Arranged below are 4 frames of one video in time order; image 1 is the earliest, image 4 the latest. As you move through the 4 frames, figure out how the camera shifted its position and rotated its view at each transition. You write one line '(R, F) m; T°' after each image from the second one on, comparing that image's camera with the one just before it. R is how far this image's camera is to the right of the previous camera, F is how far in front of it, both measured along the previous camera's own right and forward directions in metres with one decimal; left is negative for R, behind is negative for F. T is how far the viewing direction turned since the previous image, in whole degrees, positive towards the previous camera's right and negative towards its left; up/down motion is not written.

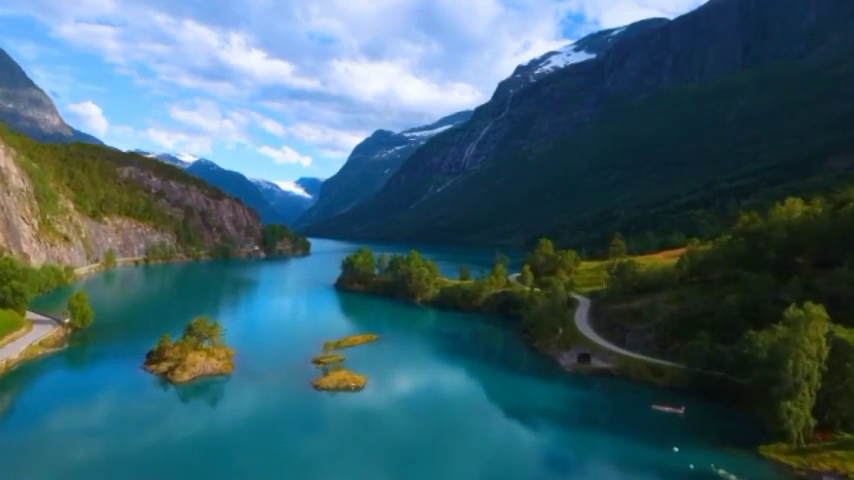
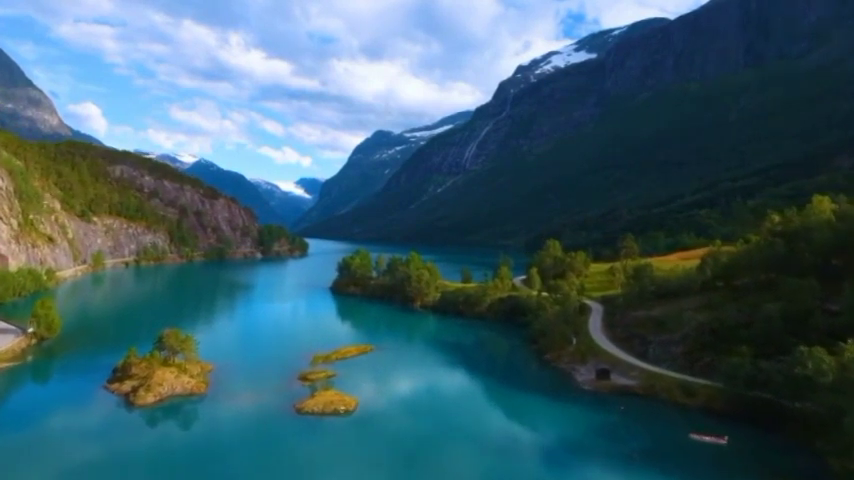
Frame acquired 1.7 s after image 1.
(0.0, +4.9) m; 0°
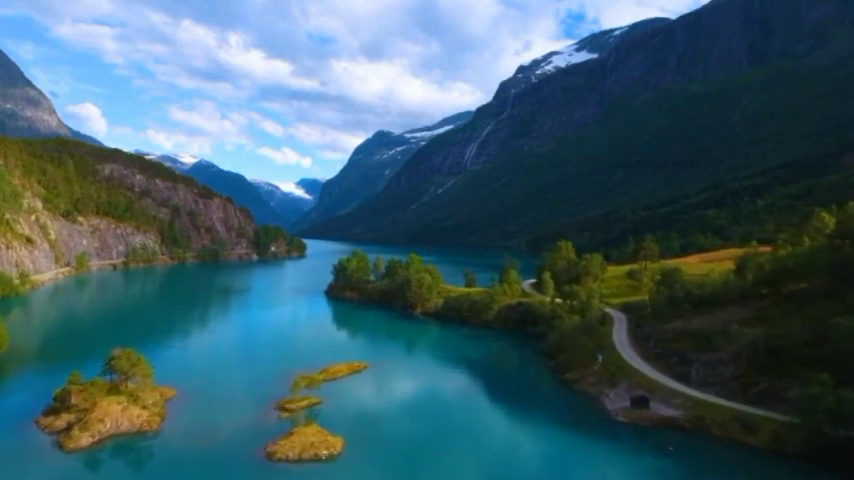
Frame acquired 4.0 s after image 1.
(-0.1, +6.5) m; 0°
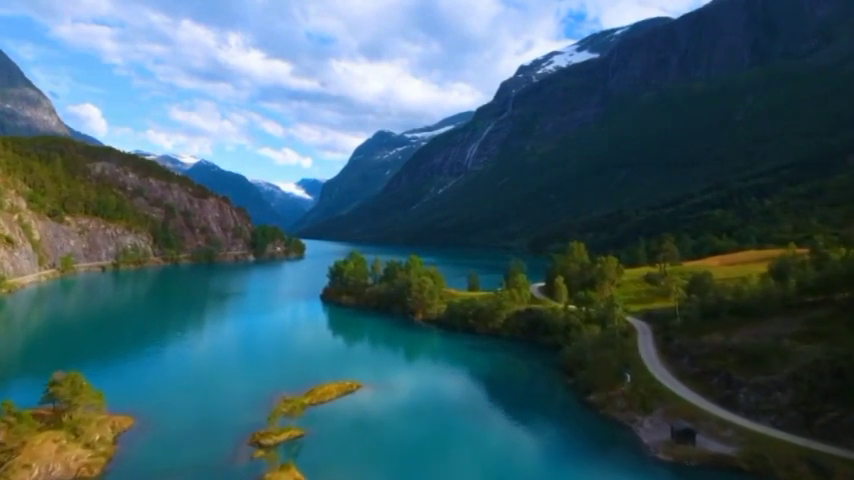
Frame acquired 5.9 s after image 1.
(-0.1, +5.4) m; 0°
